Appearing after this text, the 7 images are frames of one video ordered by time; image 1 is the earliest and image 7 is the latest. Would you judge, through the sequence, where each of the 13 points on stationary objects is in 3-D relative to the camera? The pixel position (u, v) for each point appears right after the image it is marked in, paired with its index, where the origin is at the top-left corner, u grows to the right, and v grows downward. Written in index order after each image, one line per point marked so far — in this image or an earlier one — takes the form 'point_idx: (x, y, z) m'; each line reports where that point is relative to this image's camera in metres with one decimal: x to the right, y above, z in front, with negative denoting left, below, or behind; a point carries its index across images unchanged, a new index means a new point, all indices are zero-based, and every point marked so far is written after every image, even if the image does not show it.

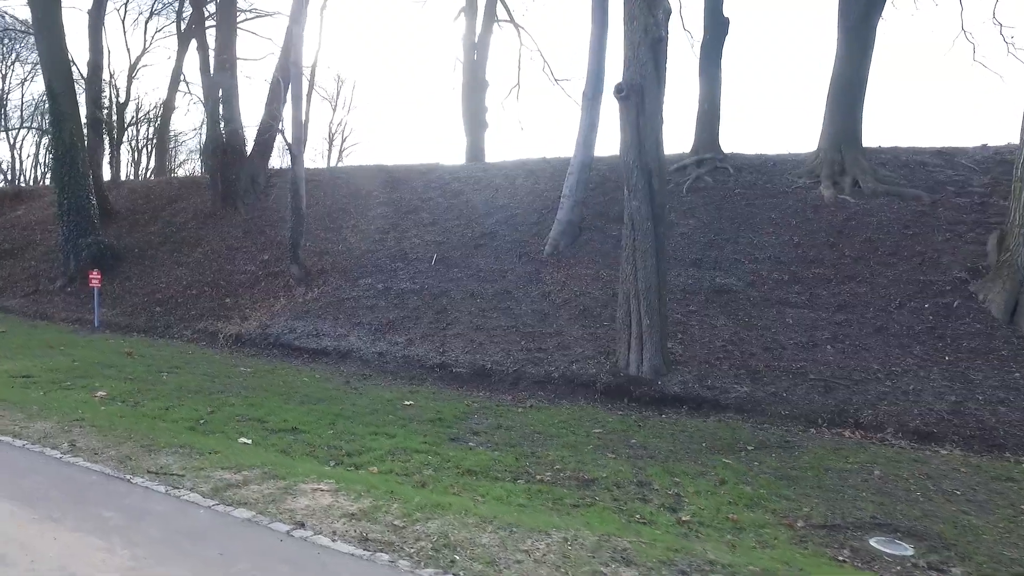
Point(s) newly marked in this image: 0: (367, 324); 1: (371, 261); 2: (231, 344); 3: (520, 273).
0: (-3.4, -0.9, +13.7) m
1: (-3.9, +0.8, +16.6) m
2: (-6.7, -1.3, +13.9) m
3: (+0.3, +0.3, +14.5) m
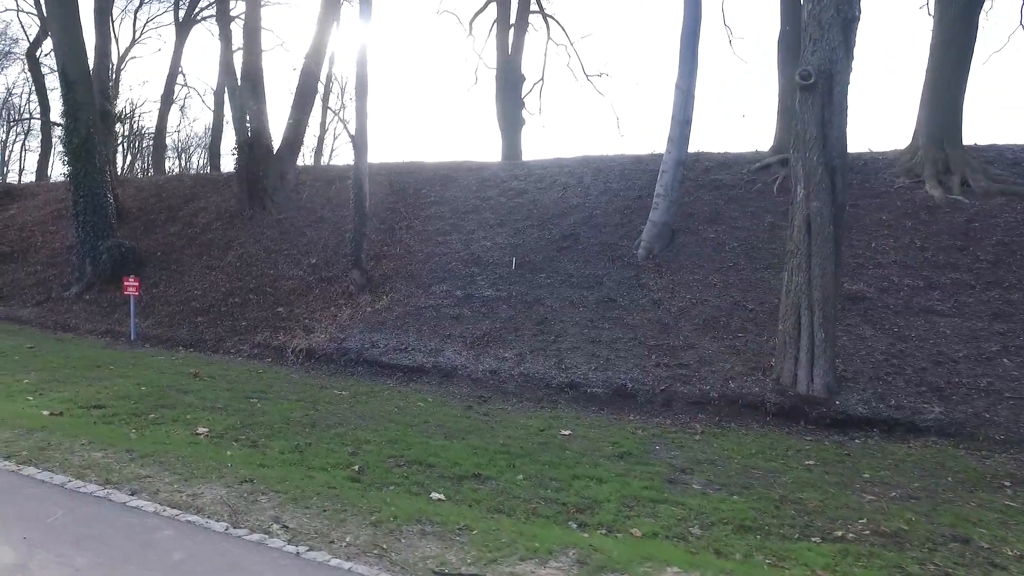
0: (-1.1, -1.0, +12.4) m
1: (-1.8, +0.6, +15.2) m
2: (-4.5, -1.5, +12.4) m
3: (+2.5, +0.2, +13.4) m
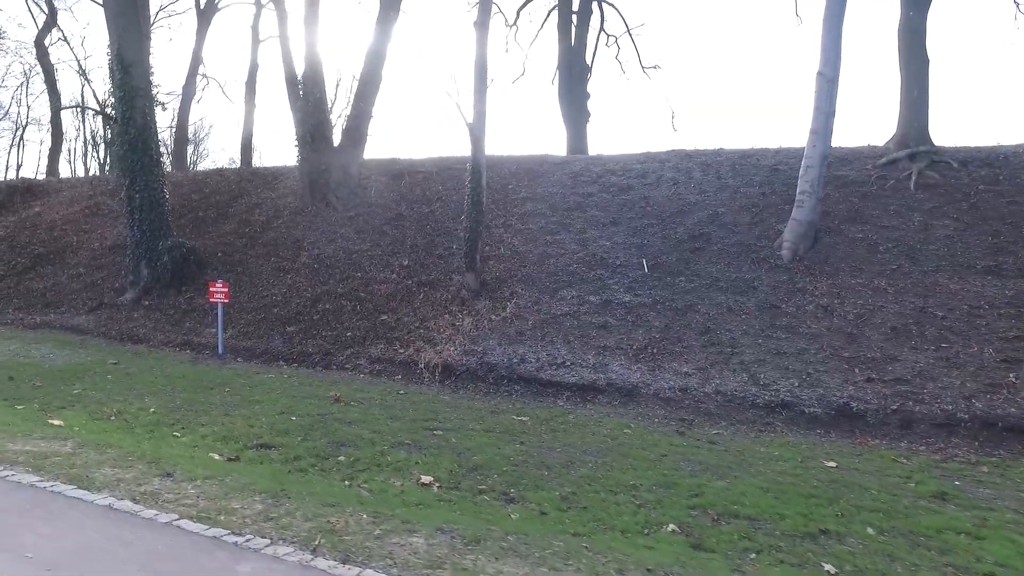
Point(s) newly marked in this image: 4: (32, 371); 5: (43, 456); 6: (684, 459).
0: (+2.0, -1.2, +11.1) m
1: (+1.2, +0.5, +13.9) m
2: (-1.4, -1.7, +11.0) m
3: (+5.5, +0.1, +12.3) m
4: (-8.9, -1.6, +10.7) m
5: (-4.5, -1.6, +5.5) m
6: (+2.2, -2.2, +7.4) m
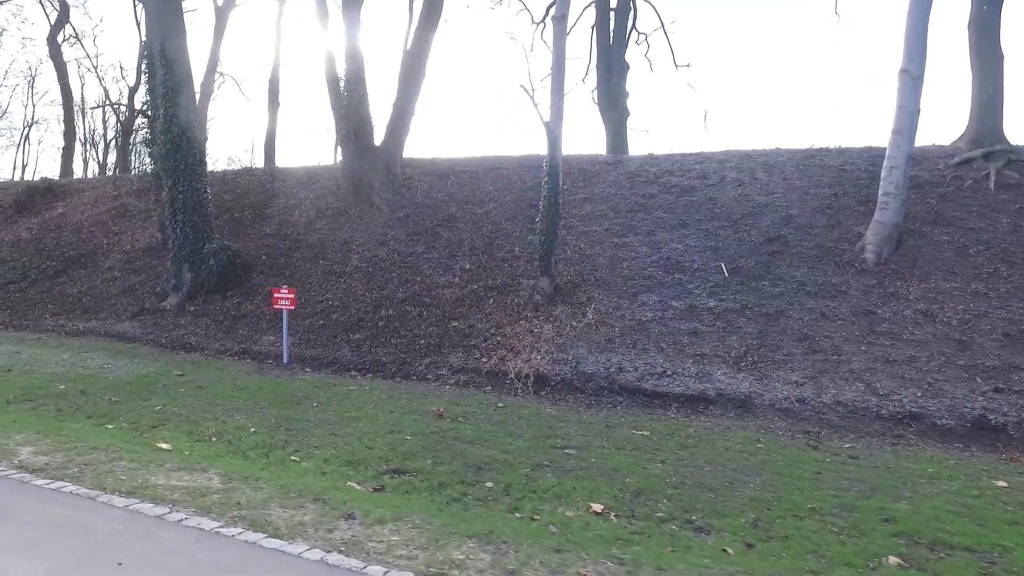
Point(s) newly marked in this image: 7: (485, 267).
0: (+3.7, -1.3, +10.7) m
1: (+2.8, +0.4, +13.4) m
2: (+0.3, -1.8, +10.5) m
3: (+7.2, 0.0, +11.9) m
4: (-7.1, -1.7, +10.0) m
5: (-2.7, -1.7, +4.9) m
6: (+4.0, -2.3, +7.0) m
7: (-0.7, +0.5, +14.4) m
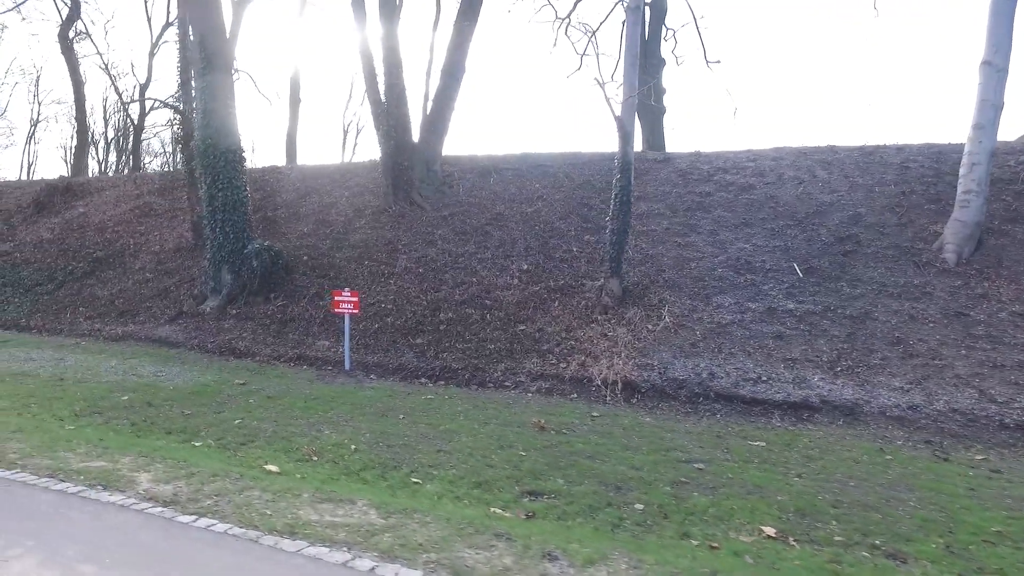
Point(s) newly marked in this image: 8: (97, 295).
0: (+5.2, -1.3, +10.2) m
1: (+4.2, +0.4, +13.0) m
2: (+1.8, -1.8, +10.0) m
3: (+8.7, 0.0, +11.5) m
4: (-5.7, -1.8, +9.4) m
5: (-1.1, -1.8, +4.4) m
6: (+5.5, -2.3, +6.6) m
7: (+0.7, +0.5, +13.9) m
8: (-11.4, -0.2, +15.9) m
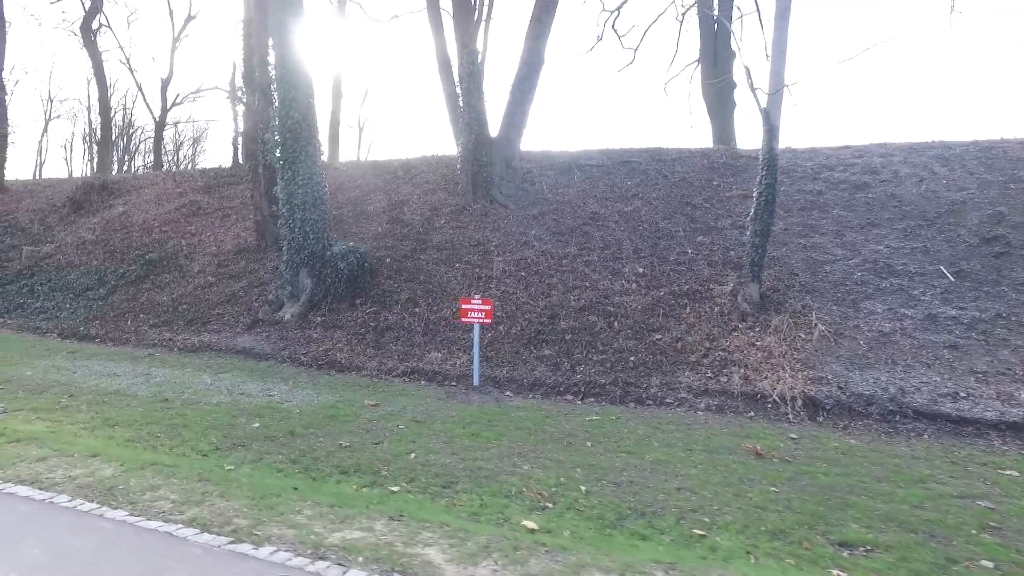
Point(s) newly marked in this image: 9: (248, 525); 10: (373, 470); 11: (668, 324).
0: (+7.8, -1.4, +9.2) m
1: (+6.8, +0.3, +12.0) m
2: (+4.5, -1.9, +8.9) m
3: (+11.3, -0.1, +10.6) m
4: (-3.0, -1.9, +8.2) m
5: (+1.7, -1.9, +3.2) m
6: (+8.2, -2.4, +5.6) m
7: (+3.3, +0.3, +12.8) m
8: (-8.9, -0.3, +14.6) m
9: (-2.0, -1.7, +4.3) m
10: (-1.6, -2.0, +6.5) m
11: (+3.0, -0.7, +11.5) m
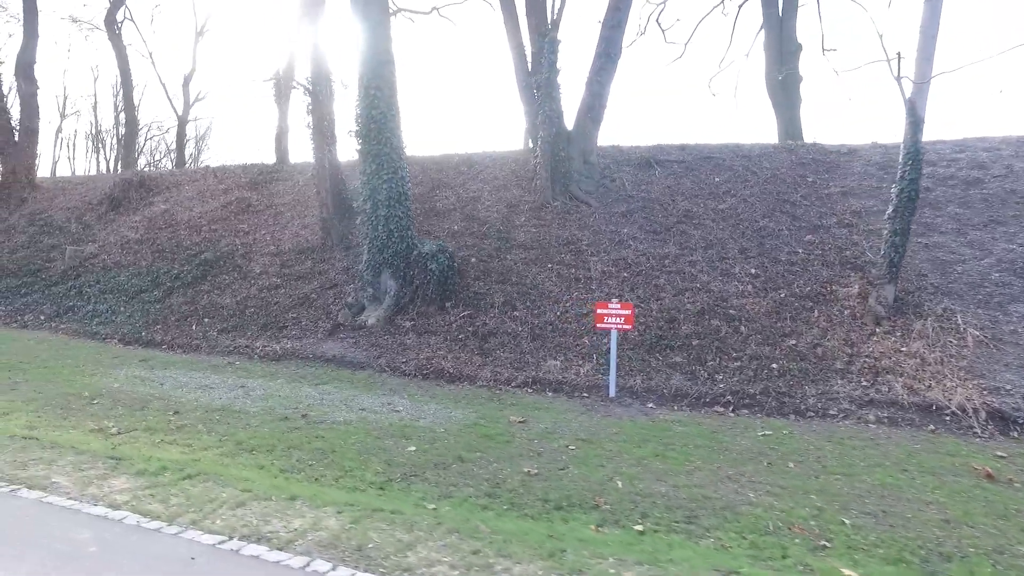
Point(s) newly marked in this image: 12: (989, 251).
0: (+10.1, -1.4, +8.4) m
1: (+9.0, +0.3, +11.2) m
2: (+6.7, -1.9, +8.1) m
3: (+13.5, -0.1, +9.8) m
4: (-0.7, -1.9, +7.2) m
5: (+4.0, -1.9, +2.3) m
6: (+10.6, -2.4, +4.8) m
7: (+5.5, +0.3, +11.9) m
8: (-6.8, -0.4, +13.5) m
9: (+0.4, -1.7, +3.3) m
10: (+0.7, -2.0, +5.5) m
11: (+5.2, -0.7, +10.6) m
12: (+9.7, +0.8, +11.7) m
